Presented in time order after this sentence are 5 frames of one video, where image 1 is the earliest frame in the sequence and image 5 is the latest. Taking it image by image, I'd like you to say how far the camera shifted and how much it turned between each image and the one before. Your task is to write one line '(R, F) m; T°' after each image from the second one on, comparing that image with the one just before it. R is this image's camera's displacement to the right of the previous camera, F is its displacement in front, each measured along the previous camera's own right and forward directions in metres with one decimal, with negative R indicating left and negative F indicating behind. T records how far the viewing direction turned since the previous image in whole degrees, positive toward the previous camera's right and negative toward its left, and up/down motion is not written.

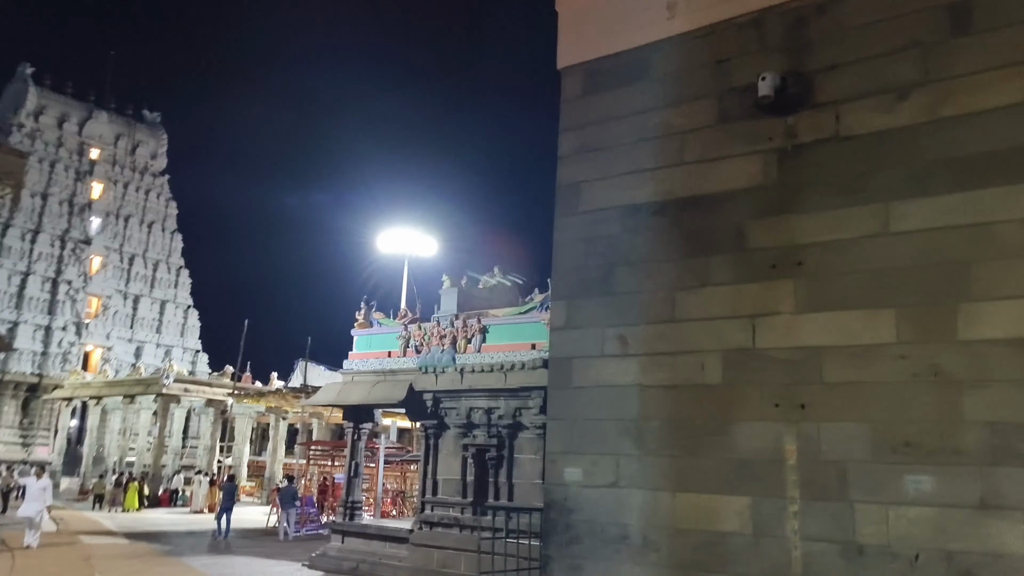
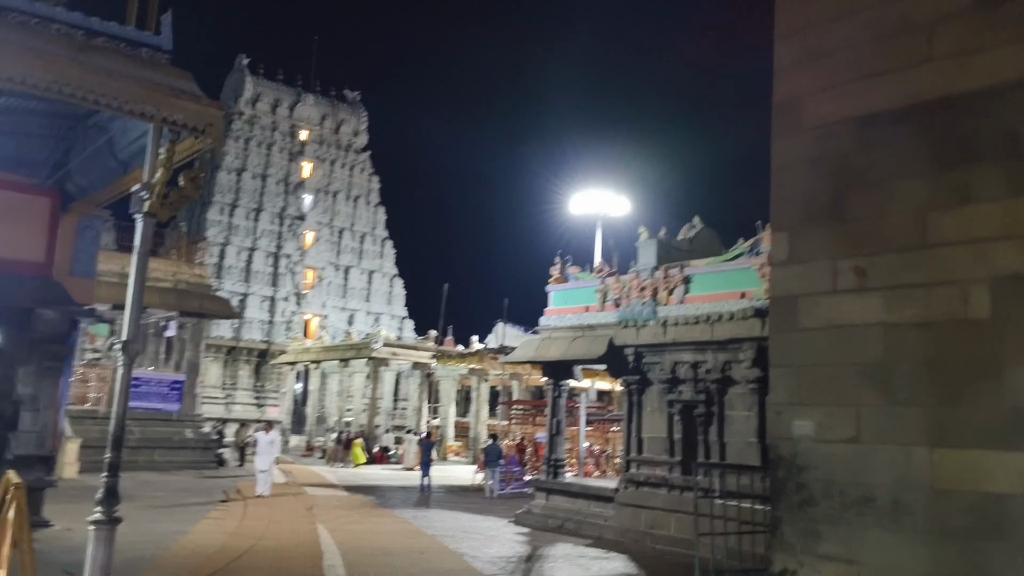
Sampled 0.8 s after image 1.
(-0.1, +0.6) m; -13°
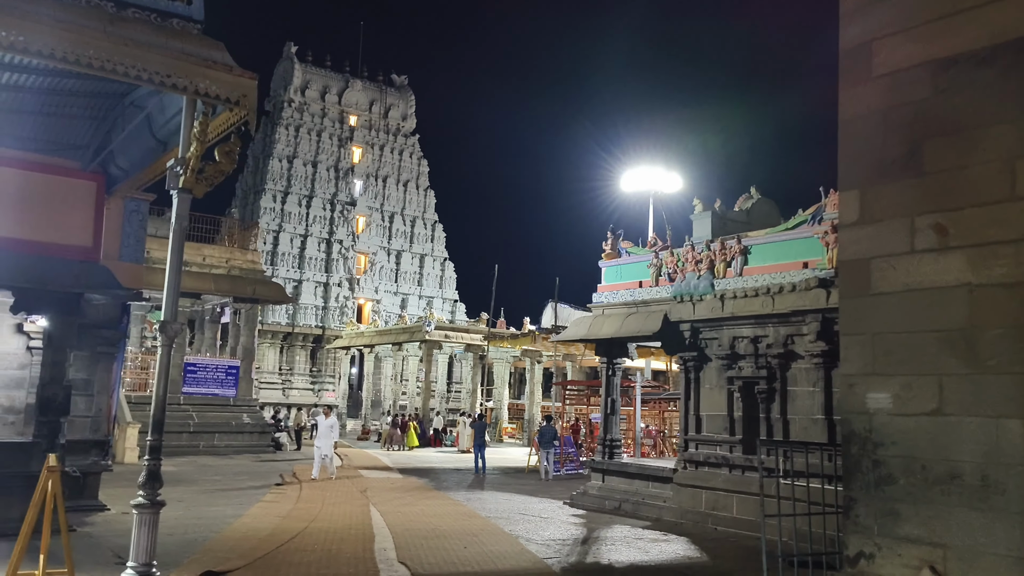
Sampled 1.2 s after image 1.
(0.0, +0.3) m; -4°
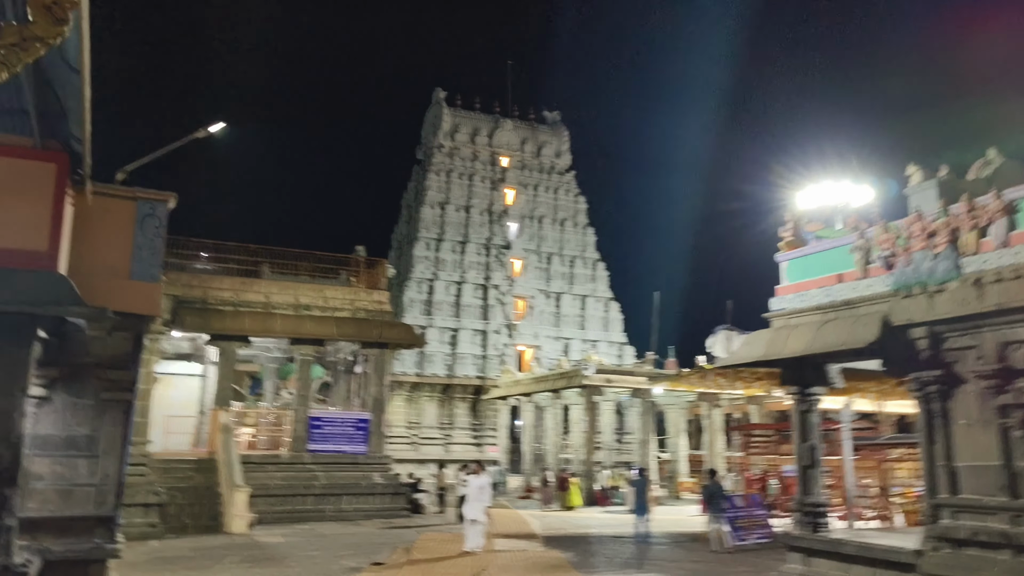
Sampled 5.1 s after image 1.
(+0.4, +3.3) m; -12°
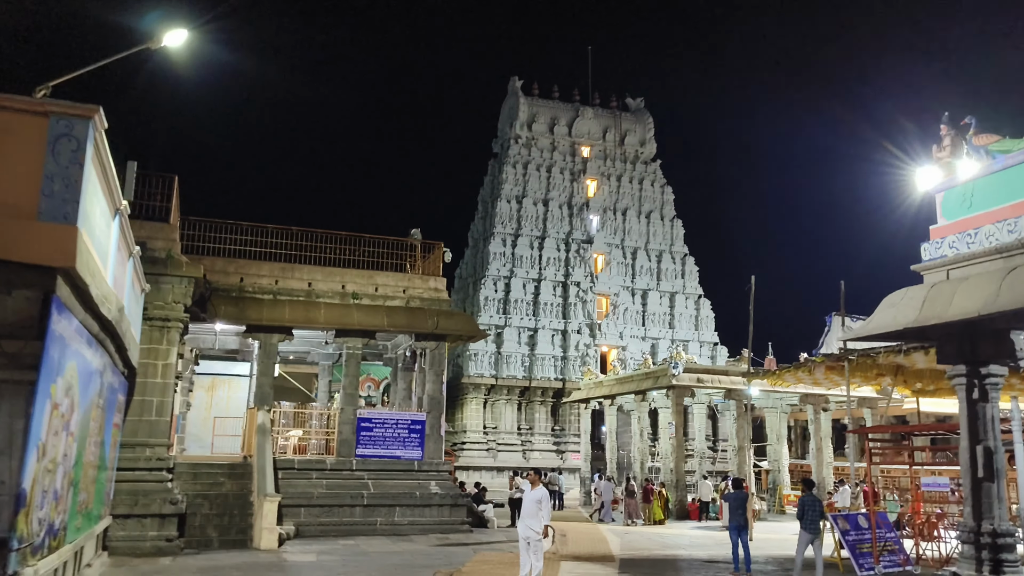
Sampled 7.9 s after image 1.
(+0.4, +2.4) m; -6°
